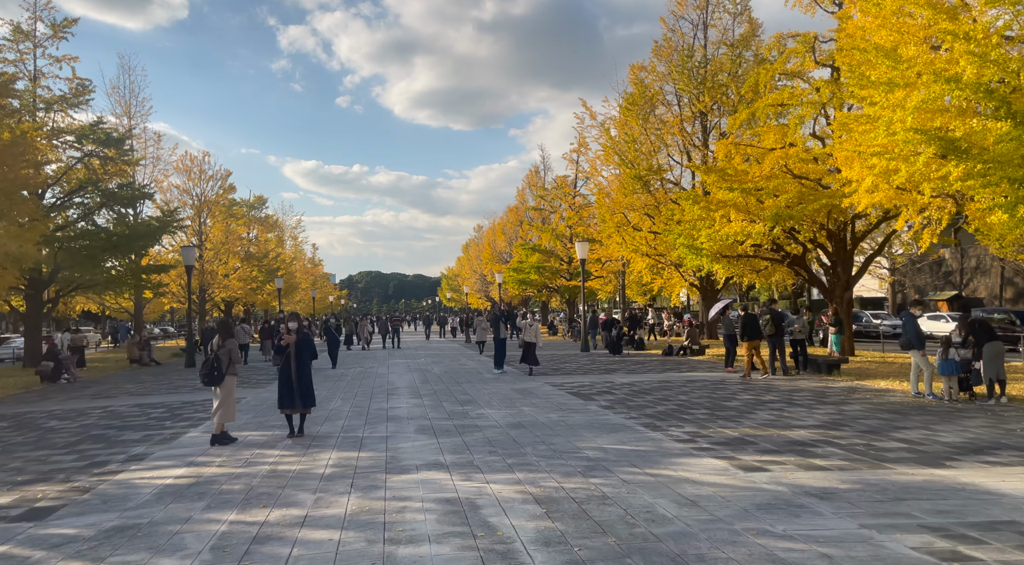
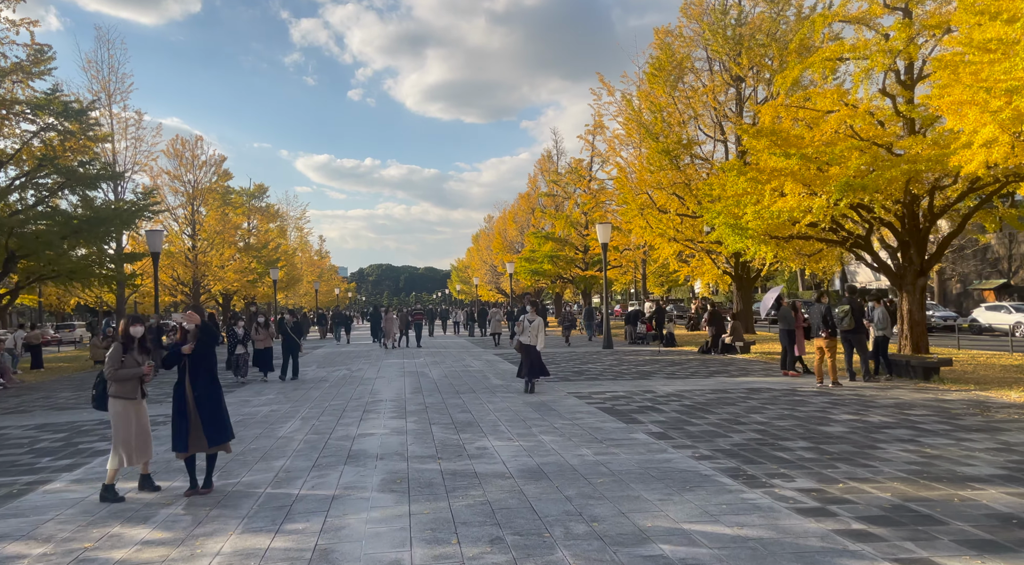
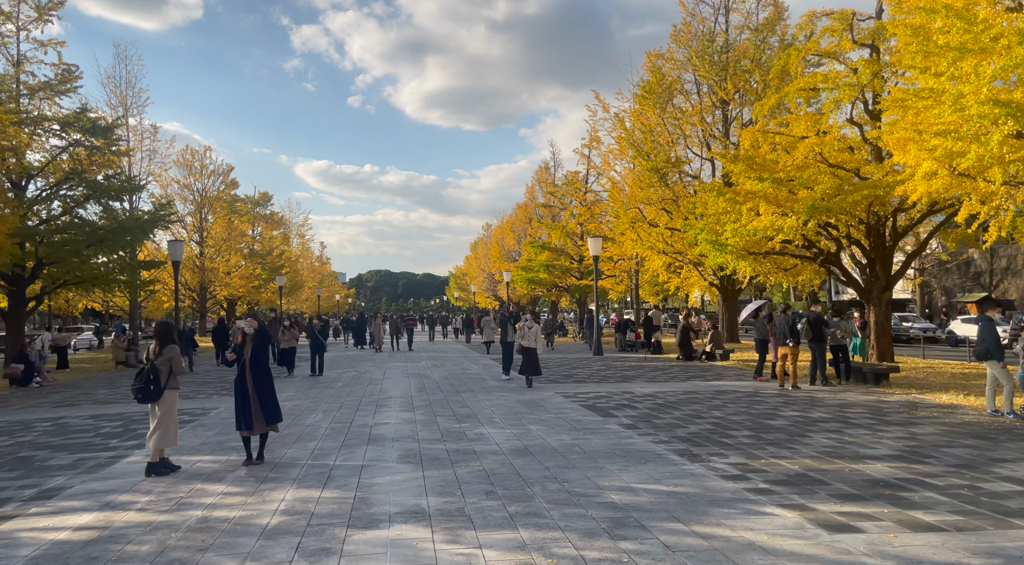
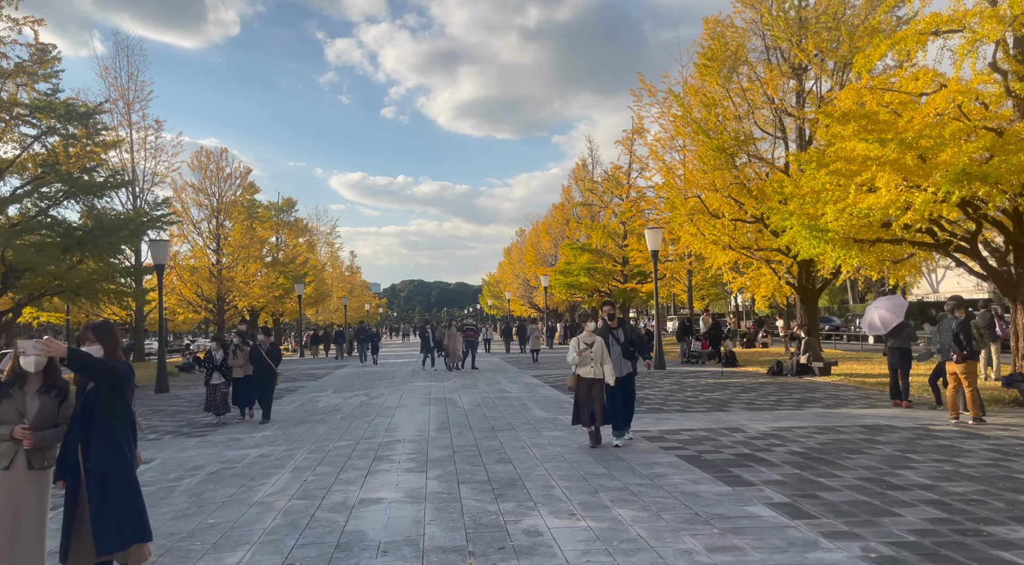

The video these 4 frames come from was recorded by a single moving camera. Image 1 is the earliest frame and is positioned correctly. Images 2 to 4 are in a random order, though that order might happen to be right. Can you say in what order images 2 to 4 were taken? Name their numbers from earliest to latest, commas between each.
3, 2, 4
